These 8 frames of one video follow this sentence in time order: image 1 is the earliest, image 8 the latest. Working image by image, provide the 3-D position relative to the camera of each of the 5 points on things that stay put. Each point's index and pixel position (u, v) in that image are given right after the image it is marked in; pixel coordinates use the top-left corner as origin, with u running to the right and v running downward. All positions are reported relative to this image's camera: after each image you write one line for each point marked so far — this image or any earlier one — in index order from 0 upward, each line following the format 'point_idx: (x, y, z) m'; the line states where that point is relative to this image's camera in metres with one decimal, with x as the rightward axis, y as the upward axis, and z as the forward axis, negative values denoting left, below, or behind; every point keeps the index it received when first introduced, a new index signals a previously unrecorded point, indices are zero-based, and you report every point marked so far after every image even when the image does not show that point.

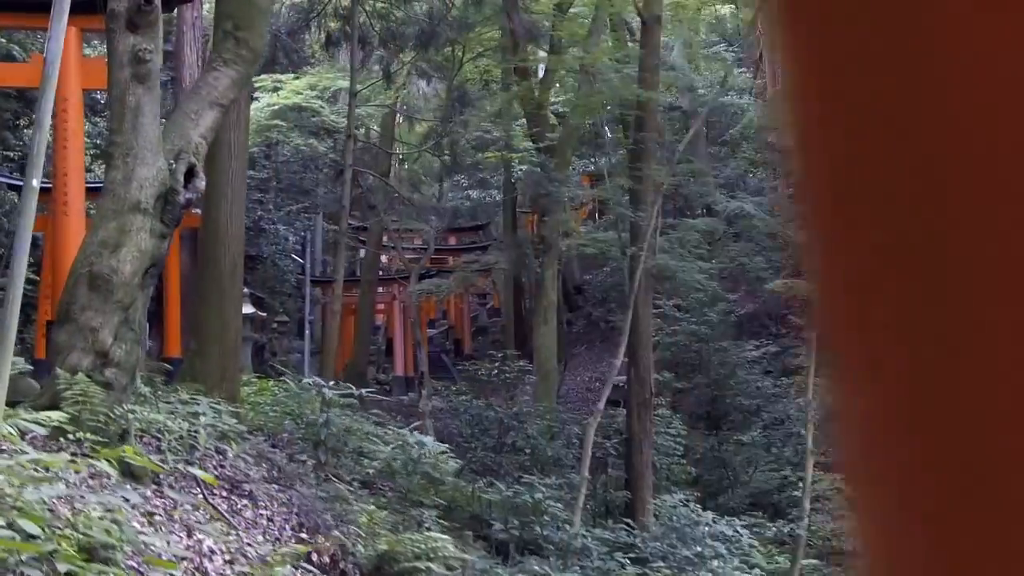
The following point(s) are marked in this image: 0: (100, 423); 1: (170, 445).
0: (-1.3, -0.4, +4.5) m
1: (-1.2, -0.5, +5.0) m
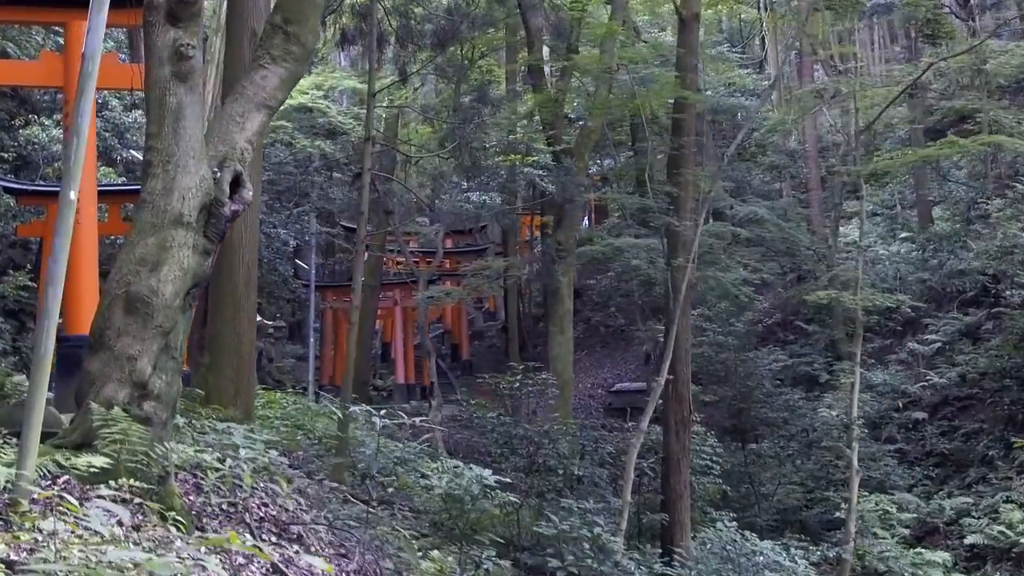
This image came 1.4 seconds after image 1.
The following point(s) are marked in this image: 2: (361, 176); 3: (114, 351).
0: (-1.0, -0.5, +4.0) m
1: (-0.9, -0.6, +4.5) m
2: (-1.1, +0.8, +10.2) m
3: (-1.1, -0.2, +4.2) m
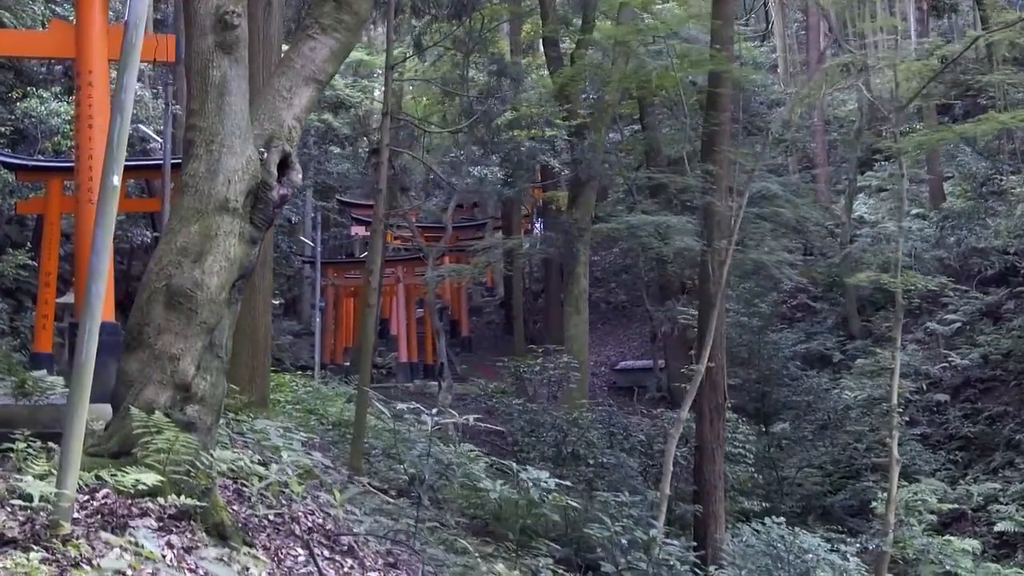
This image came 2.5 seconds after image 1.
0: (-0.8, -0.5, +3.6) m
1: (-0.7, -0.6, +4.1) m
2: (-0.9, +0.9, +9.8) m
3: (-0.9, -0.2, +3.8) m
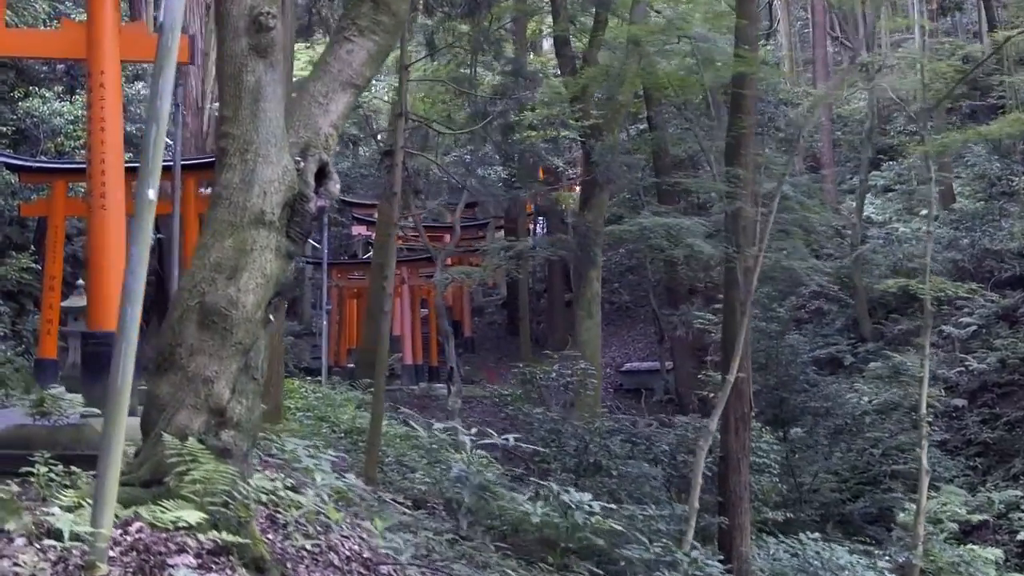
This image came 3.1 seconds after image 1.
0: (-0.7, -0.5, +3.4) m
1: (-0.6, -0.6, +3.9) m
2: (-0.8, +0.9, +9.6) m
3: (-0.8, -0.2, +3.6) m
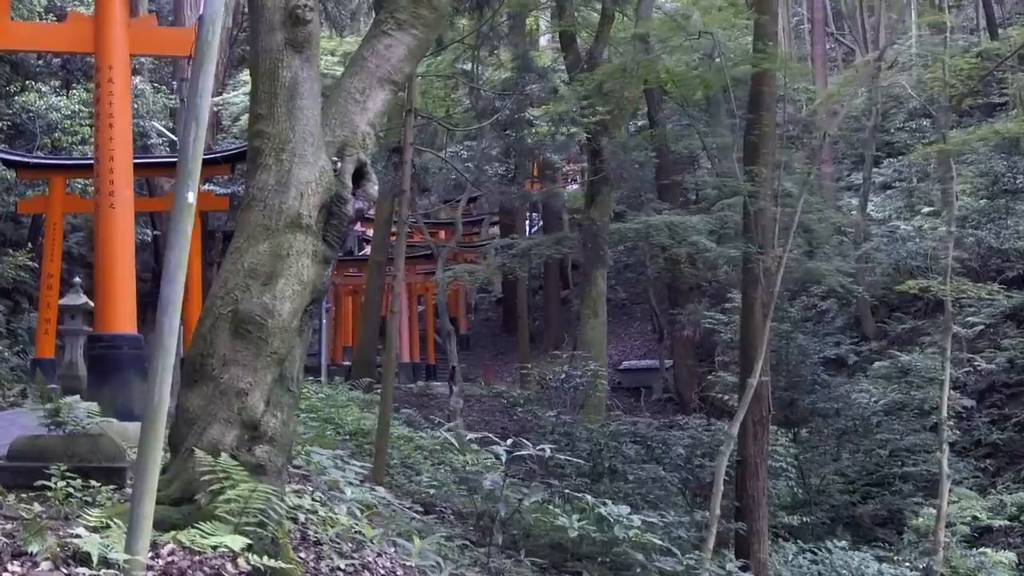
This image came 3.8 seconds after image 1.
0: (-0.6, -0.5, +3.2) m
1: (-0.5, -0.6, +3.7) m
2: (-0.7, +0.9, +9.4) m
3: (-0.7, -0.2, +3.4) m
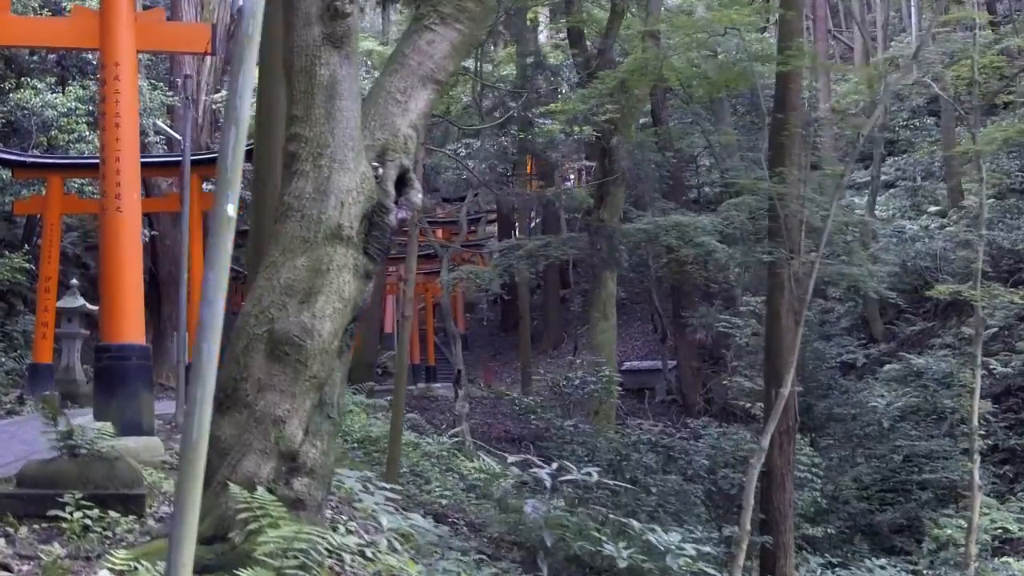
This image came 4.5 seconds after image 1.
0: (-0.4, -0.6, +2.9) m
1: (-0.3, -0.7, +3.4) m
2: (-0.6, +0.9, +9.1) m
3: (-0.5, -0.3, +3.1) m
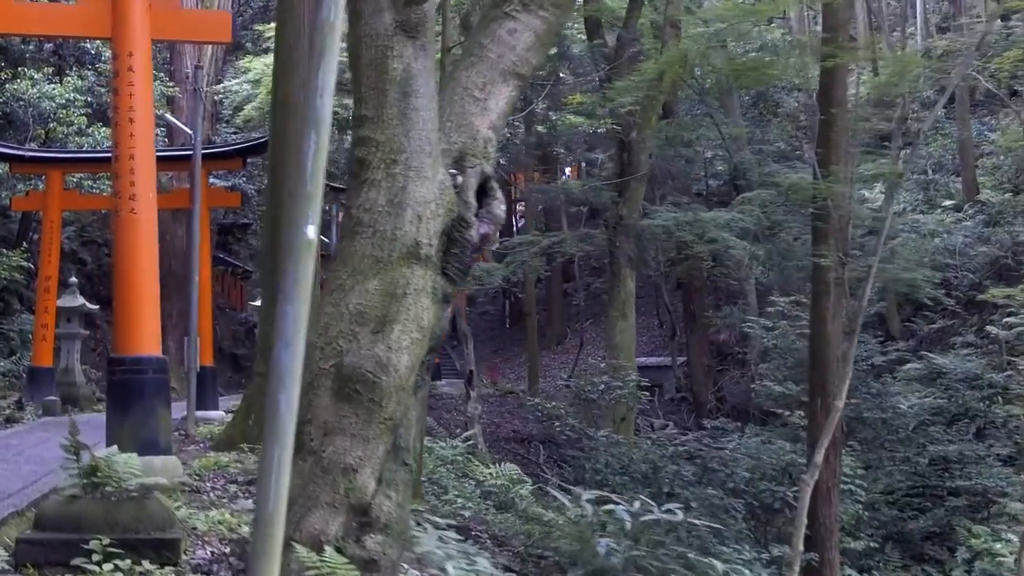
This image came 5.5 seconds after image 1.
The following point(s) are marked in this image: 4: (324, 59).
0: (-0.2, -0.6, +2.5) m
1: (-0.1, -0.7, +3.0) m
2: (-0.5, +0.9, +8.7) m
3: (-0.3, -0.3, +2.7) m
4: (-0.3, +0.4, +2.2) m
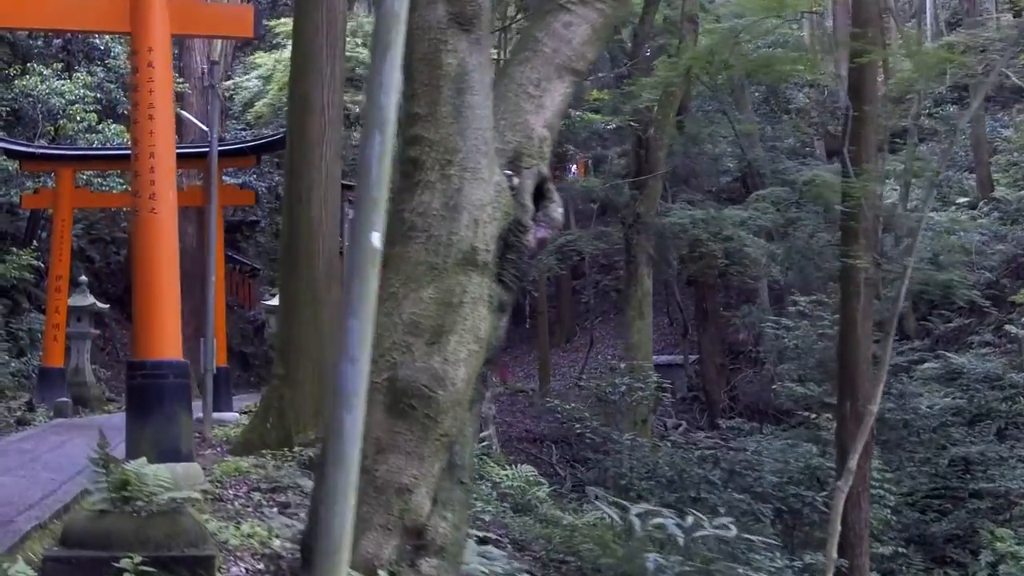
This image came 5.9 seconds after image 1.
0: (-0.1, -0.6, +2.4) m
1: (0.0, -0.8, +2.9) m
2: (-0.4, +0.9, +8.5) m
3: (-0.2, -0.3, +2.5) m
4: (-0.2, +0.3, +2.0) m
